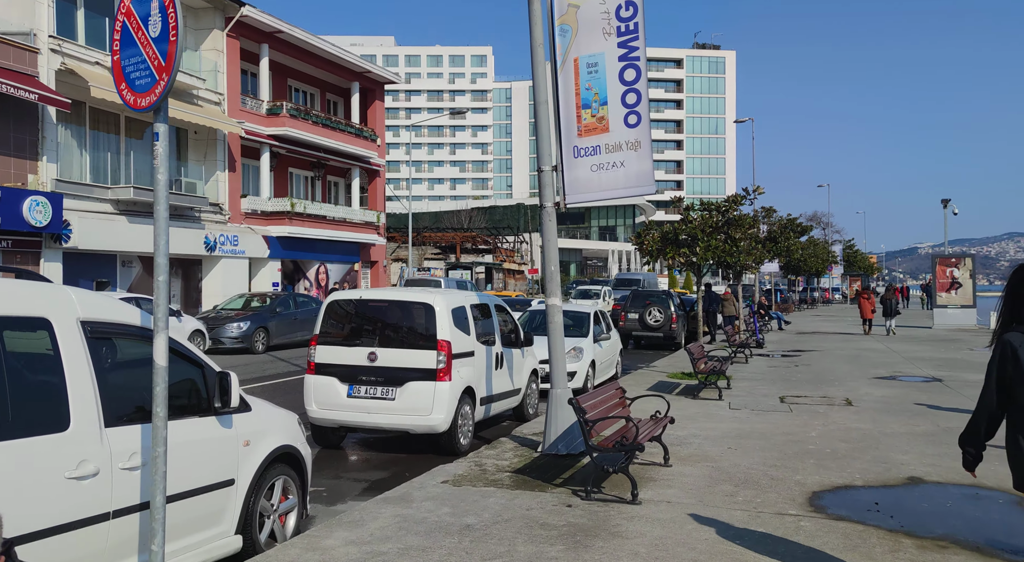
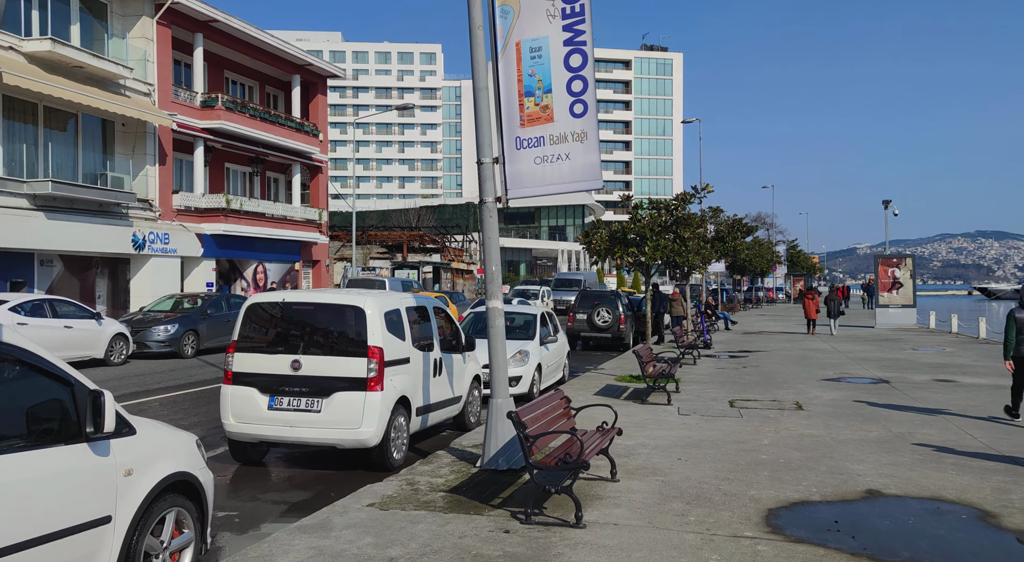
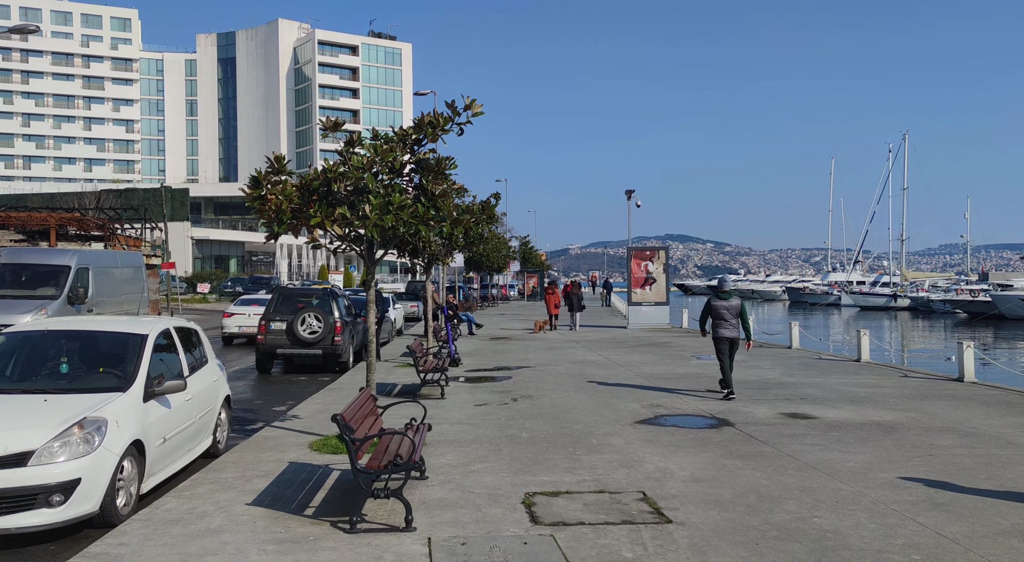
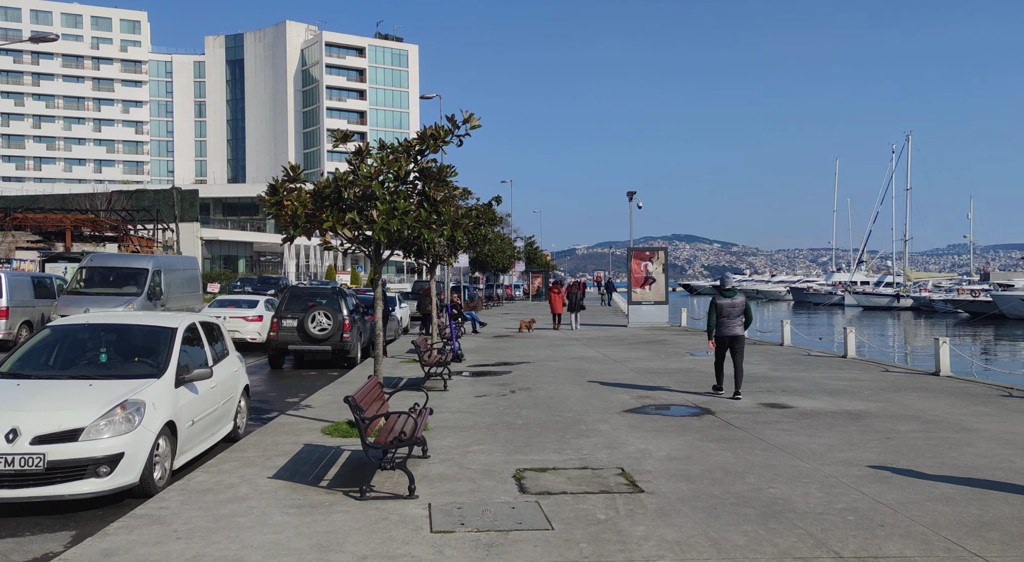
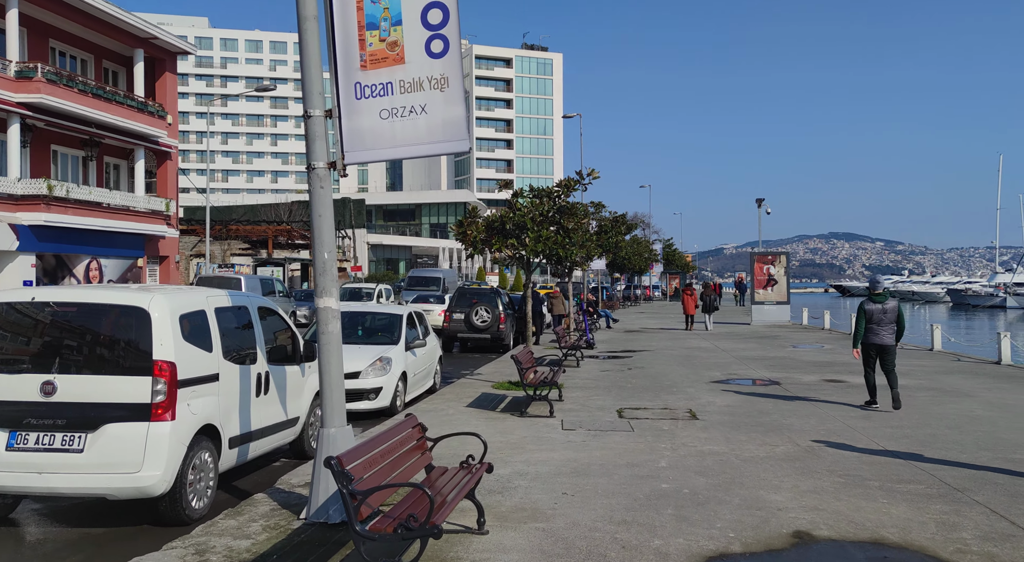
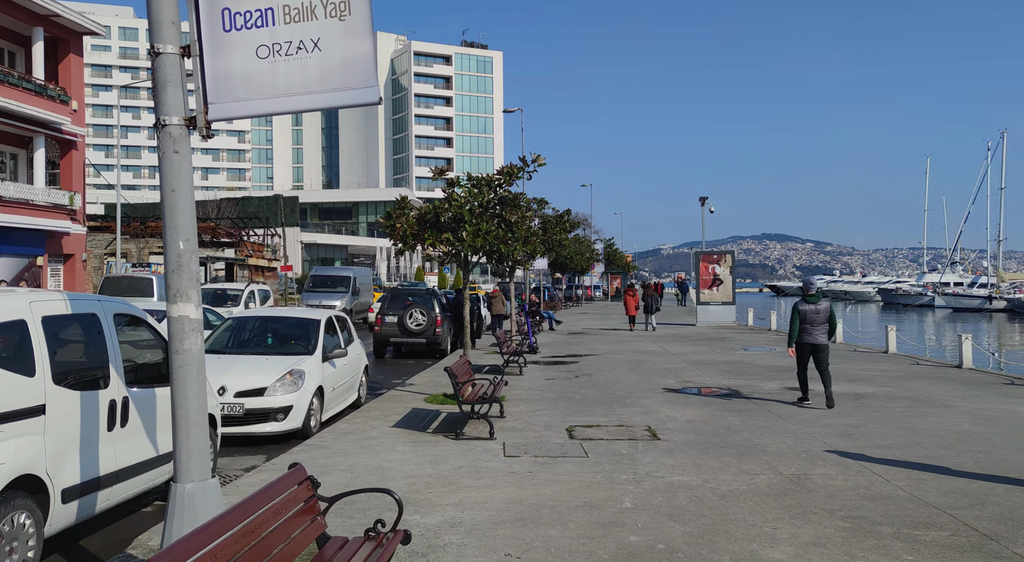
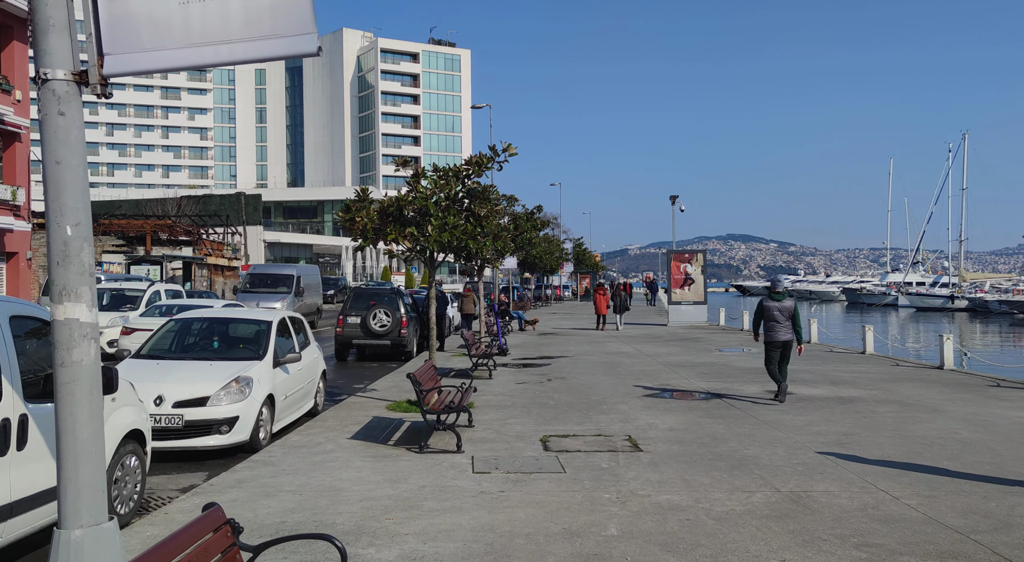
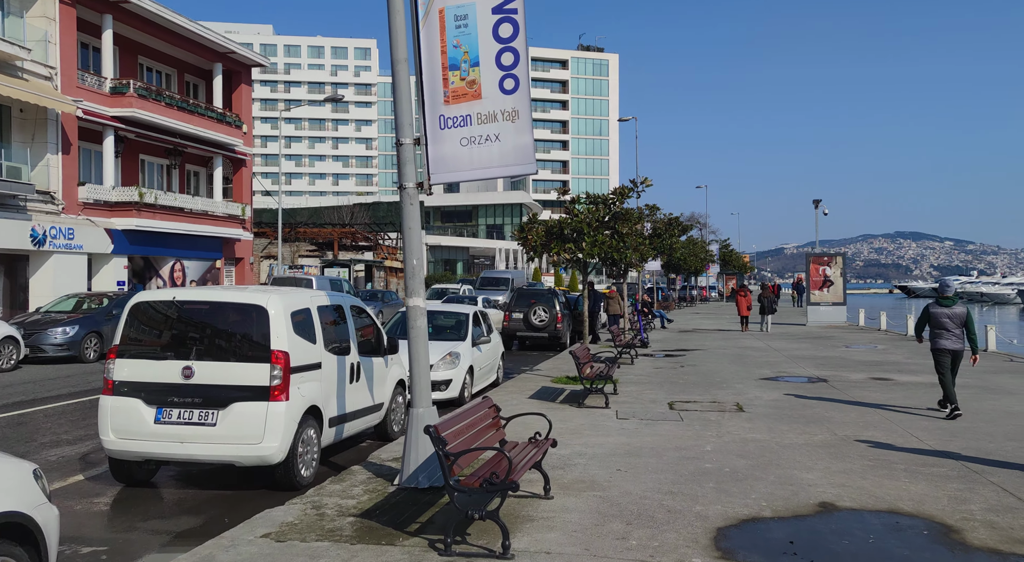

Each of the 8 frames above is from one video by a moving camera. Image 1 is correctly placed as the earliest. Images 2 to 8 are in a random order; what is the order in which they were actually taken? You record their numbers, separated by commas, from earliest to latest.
2, 8, 5, 6, 7, 4, 3
